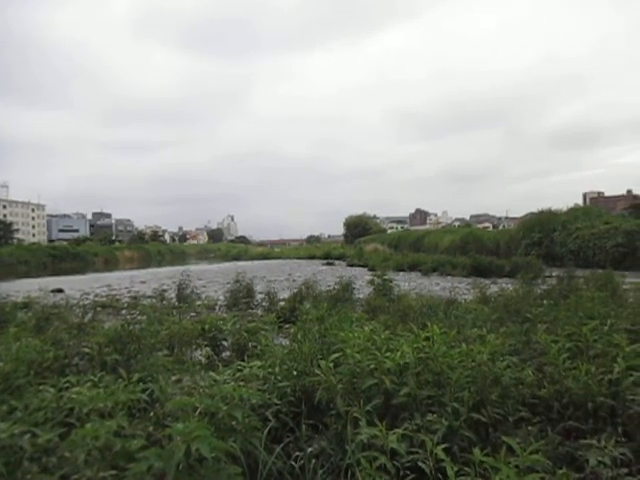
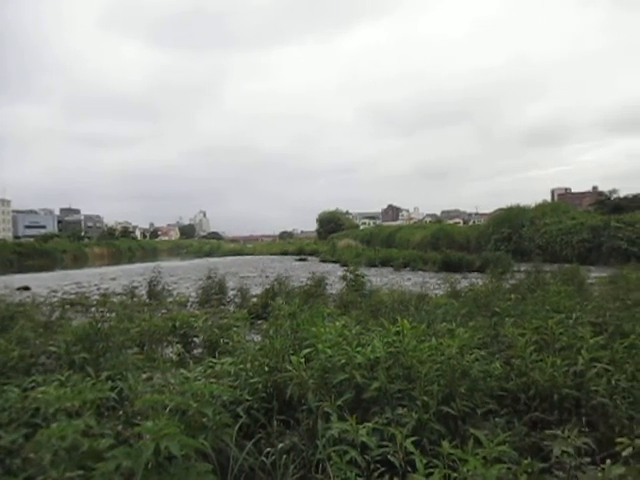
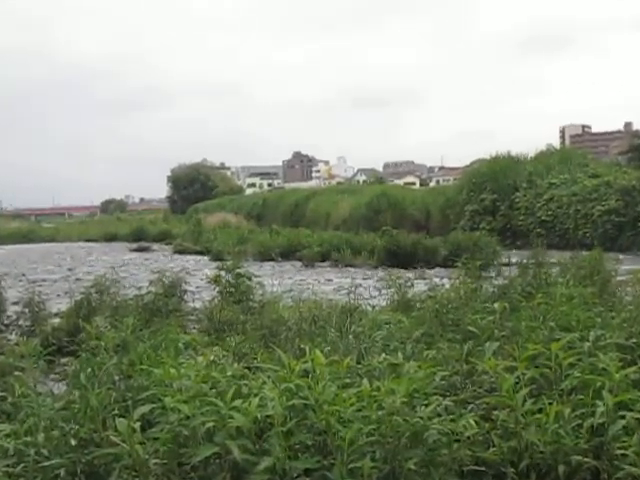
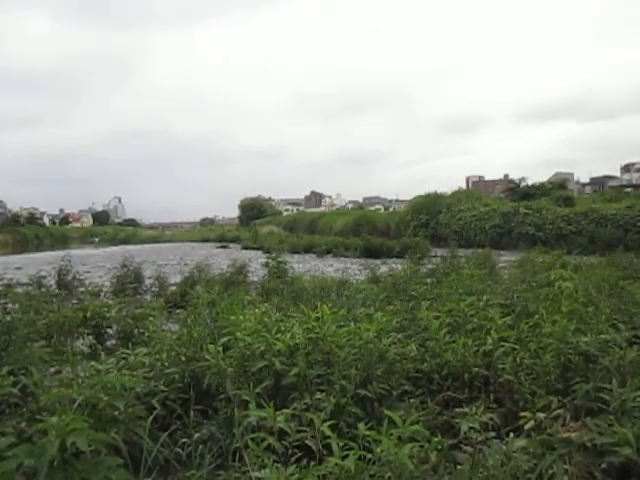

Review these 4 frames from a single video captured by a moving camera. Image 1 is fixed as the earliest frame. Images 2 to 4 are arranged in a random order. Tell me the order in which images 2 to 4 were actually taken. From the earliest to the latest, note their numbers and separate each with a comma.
2, 4, 3
